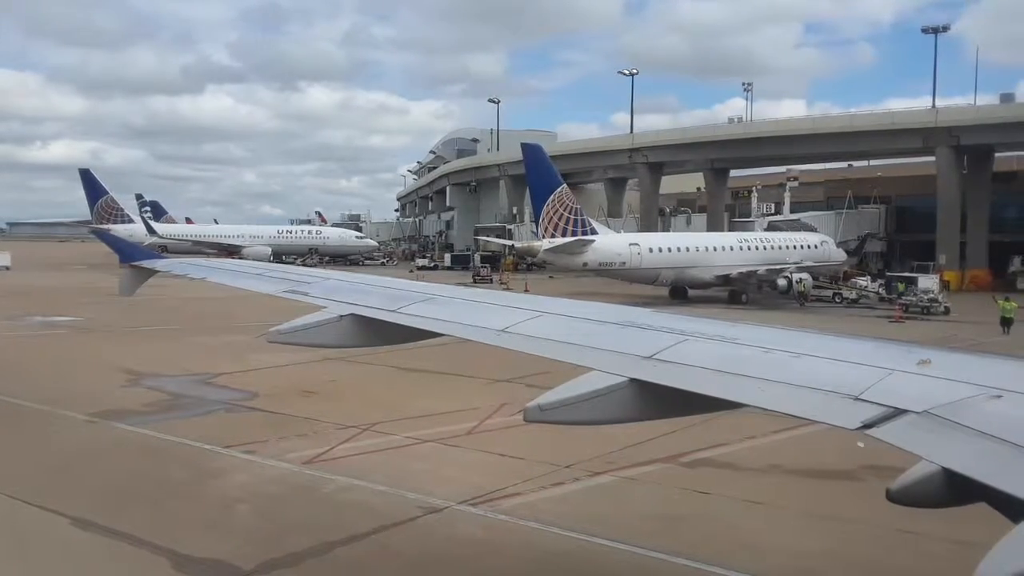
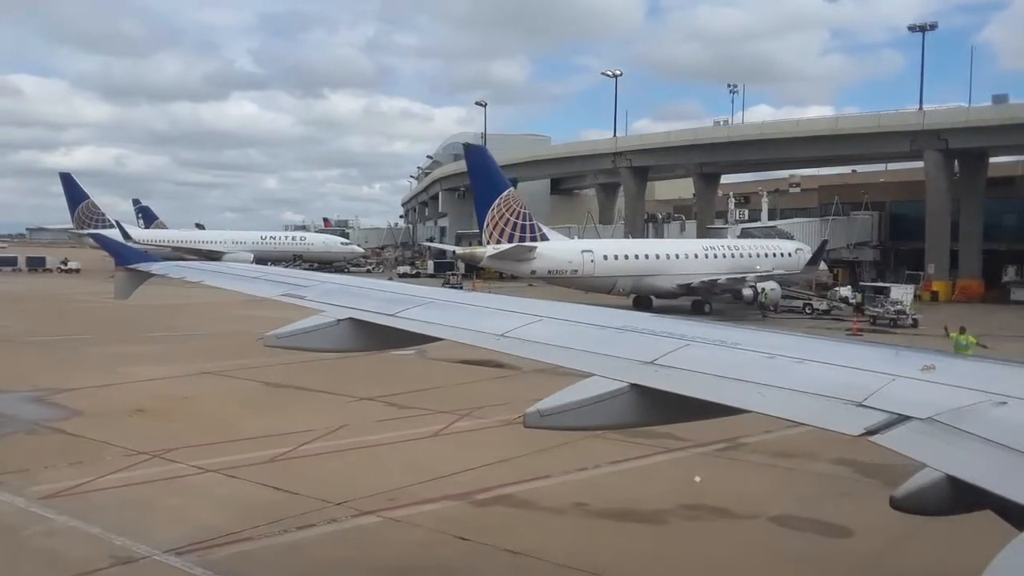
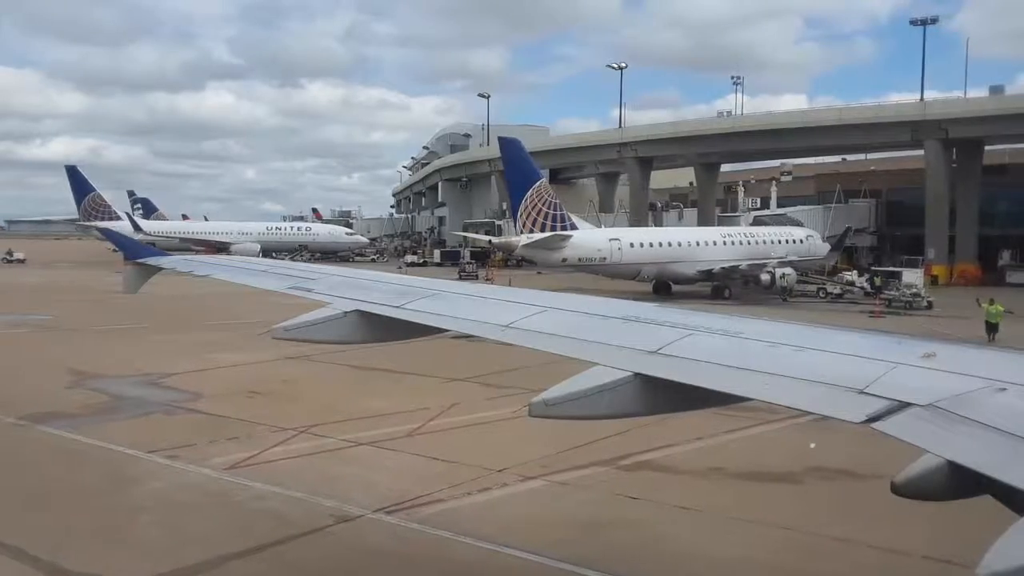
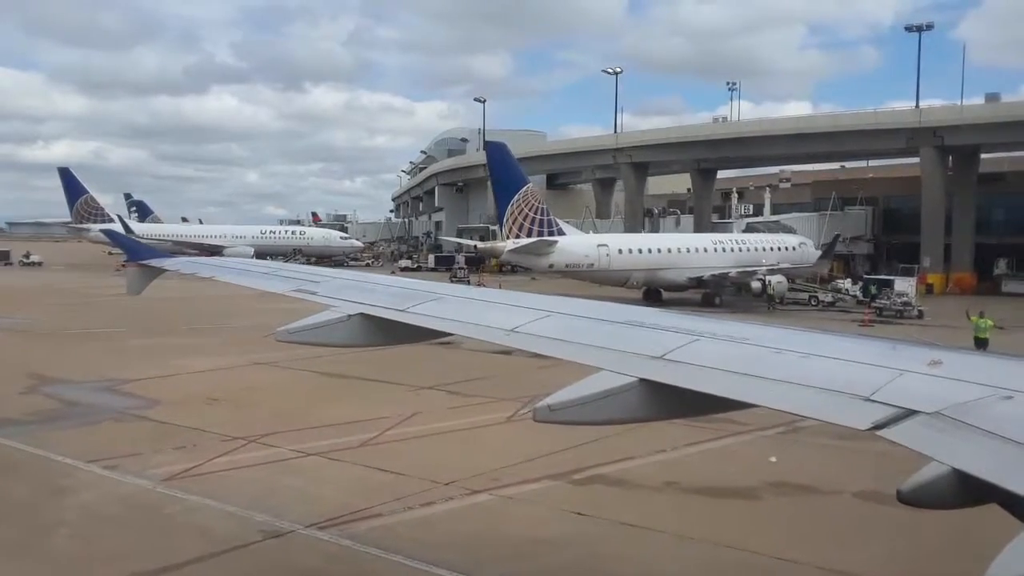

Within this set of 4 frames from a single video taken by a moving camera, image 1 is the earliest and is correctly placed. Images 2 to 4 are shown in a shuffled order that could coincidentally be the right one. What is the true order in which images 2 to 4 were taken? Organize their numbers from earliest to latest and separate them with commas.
3, 4, 2
